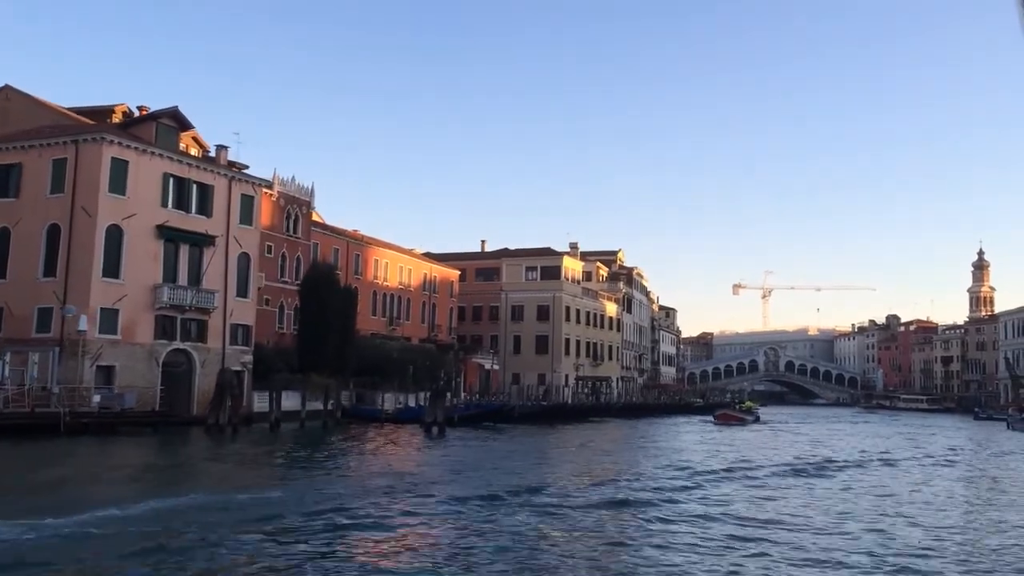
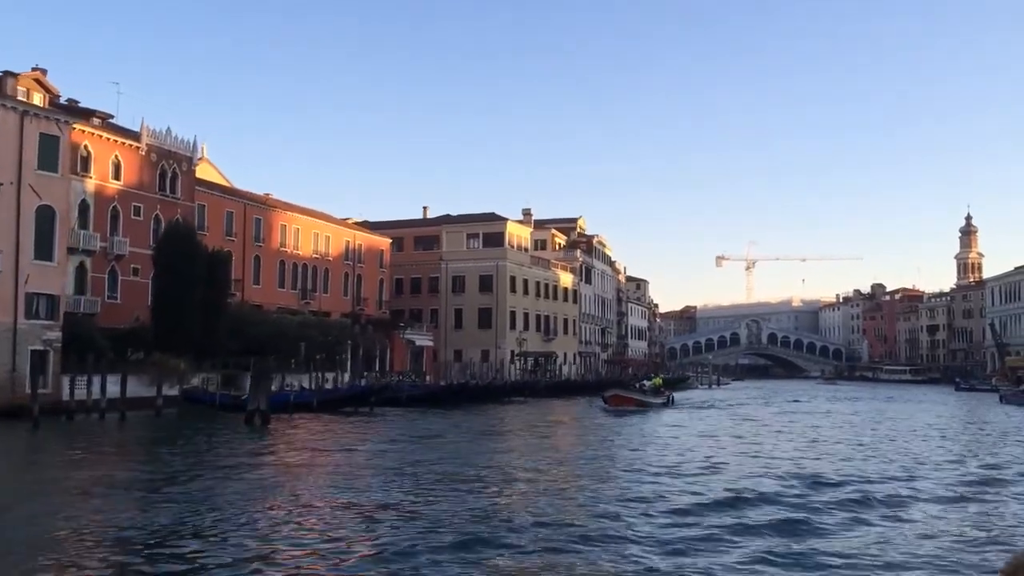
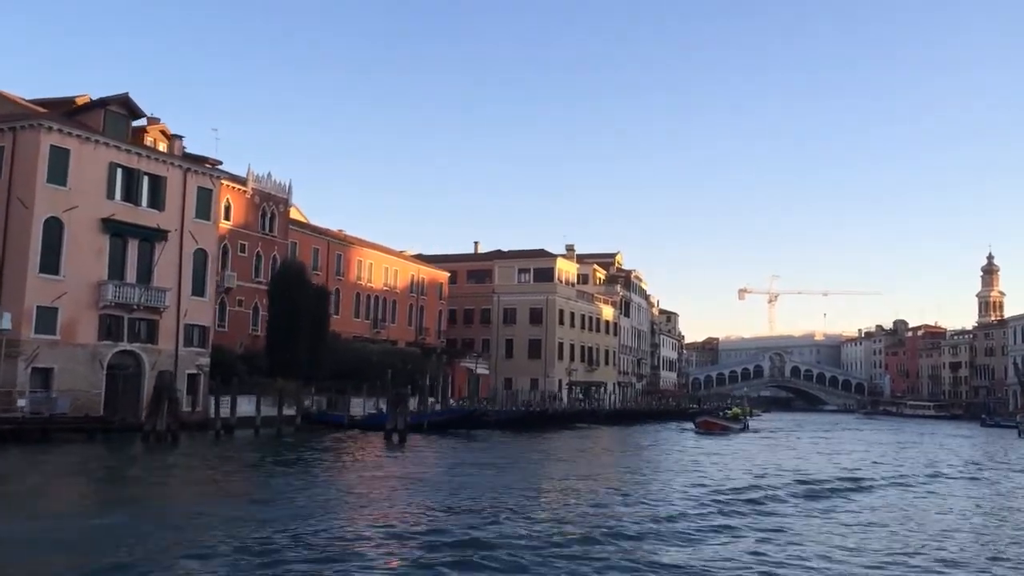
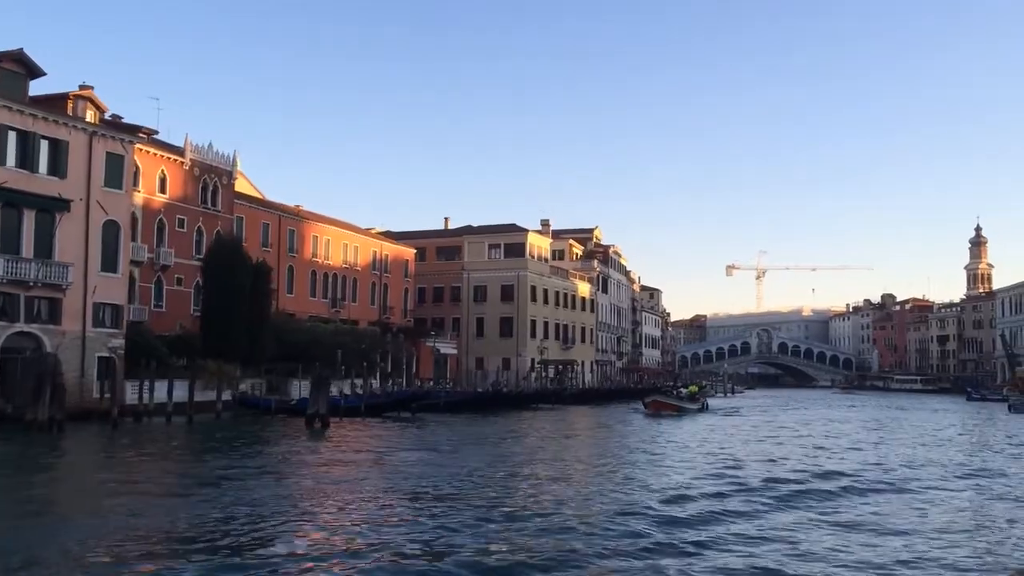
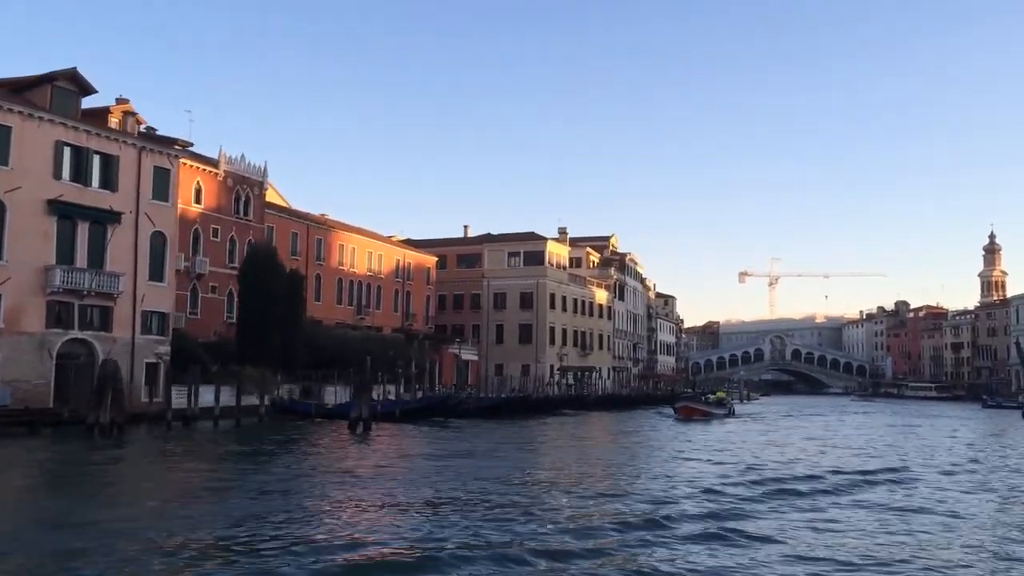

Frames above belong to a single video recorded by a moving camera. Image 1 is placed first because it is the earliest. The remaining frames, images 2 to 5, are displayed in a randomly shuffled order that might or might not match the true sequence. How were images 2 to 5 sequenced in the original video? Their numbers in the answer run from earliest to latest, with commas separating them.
3, 5, 4, 2
